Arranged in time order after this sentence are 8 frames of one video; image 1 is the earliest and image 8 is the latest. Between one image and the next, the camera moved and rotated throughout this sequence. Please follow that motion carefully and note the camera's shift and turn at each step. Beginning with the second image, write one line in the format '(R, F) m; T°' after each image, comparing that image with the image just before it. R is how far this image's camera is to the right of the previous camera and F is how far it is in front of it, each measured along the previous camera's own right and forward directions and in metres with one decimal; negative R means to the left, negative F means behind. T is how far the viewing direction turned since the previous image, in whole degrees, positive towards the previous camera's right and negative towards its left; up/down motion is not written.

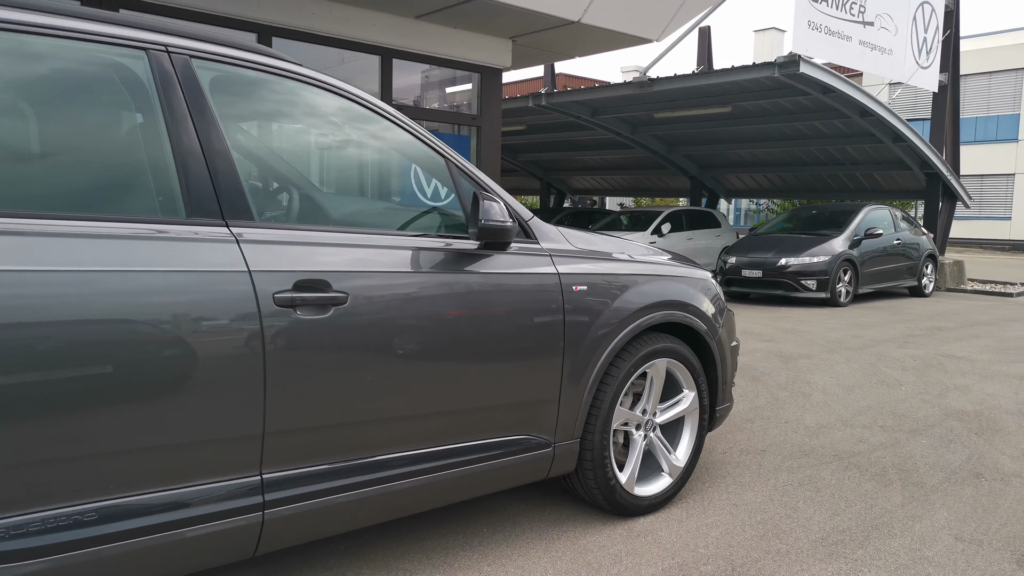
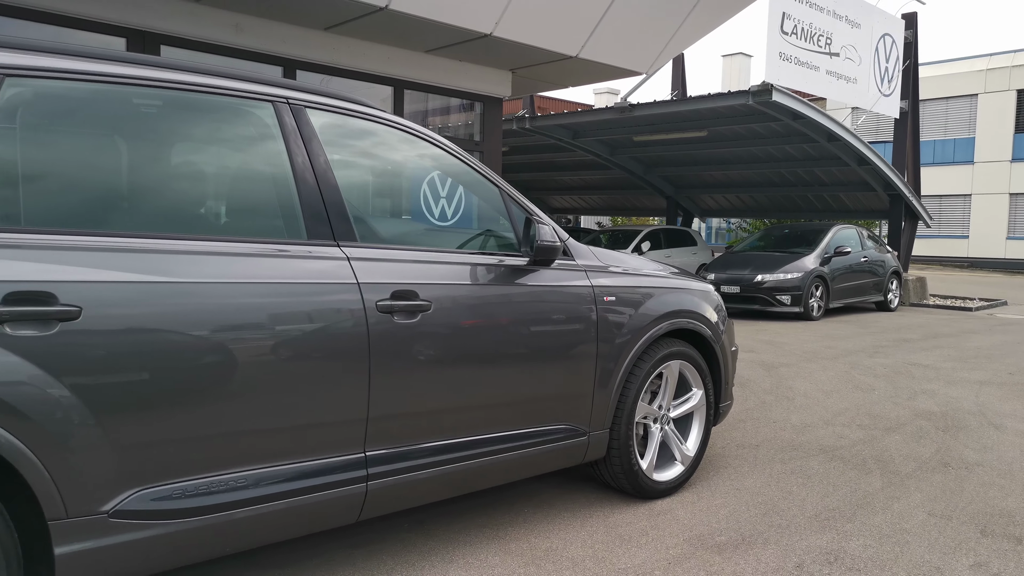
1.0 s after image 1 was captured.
(-0.3, -0.5) m; +2°
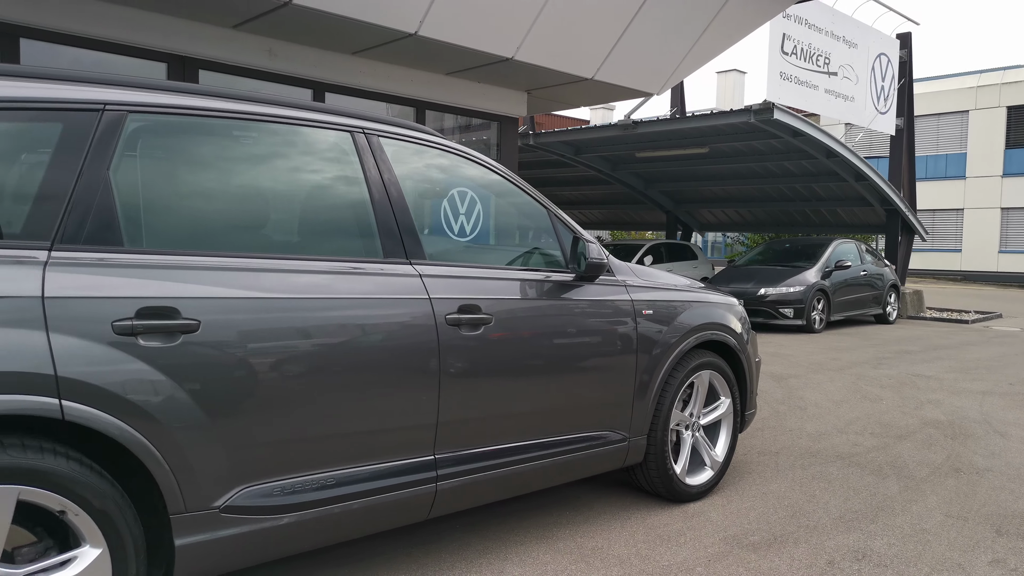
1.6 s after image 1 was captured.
(-0.2, -0.2) m; +1°
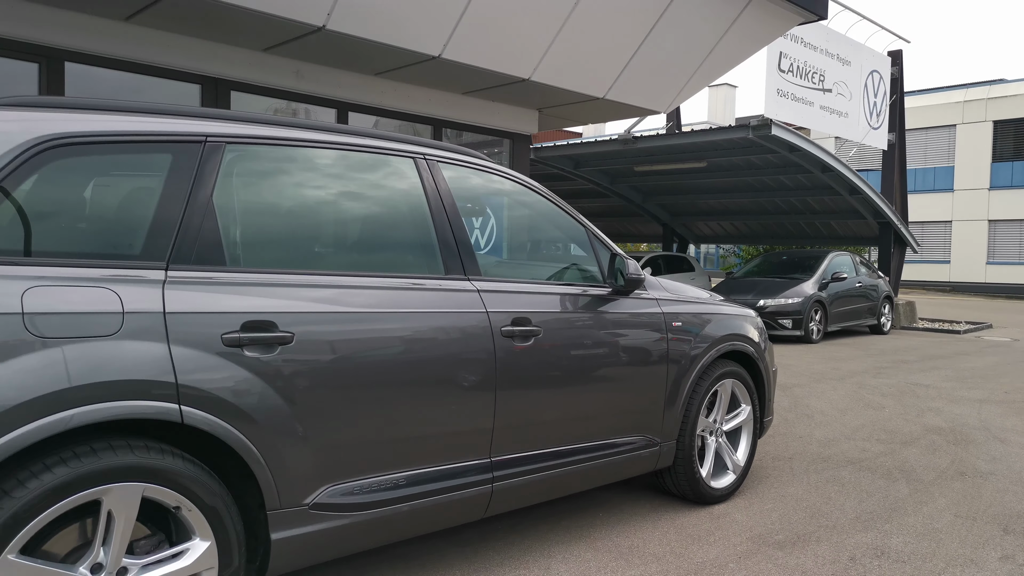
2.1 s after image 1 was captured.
(-0.2, -0.2) m; +1°
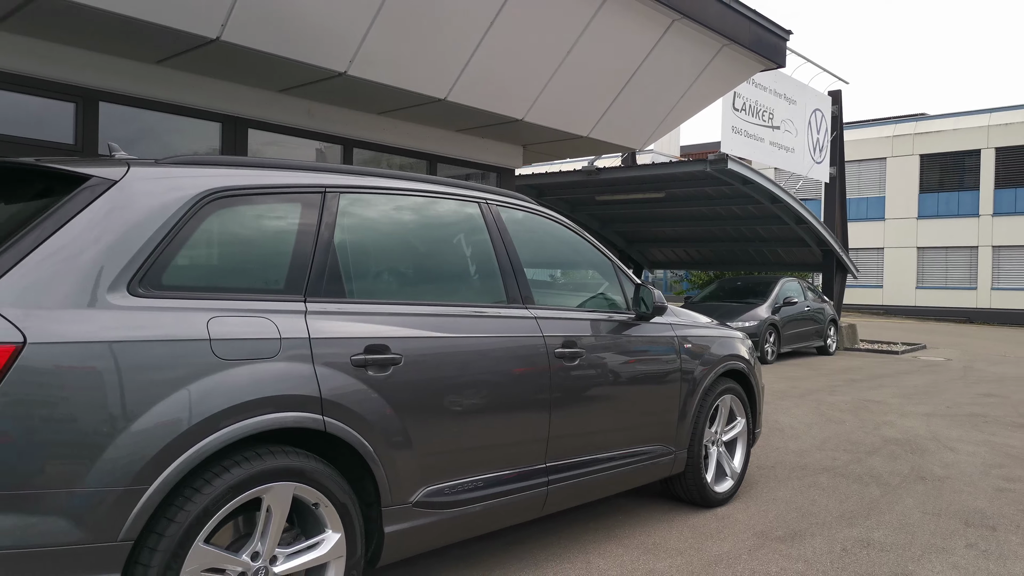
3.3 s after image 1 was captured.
(-0.5, -0.4) m; +4°
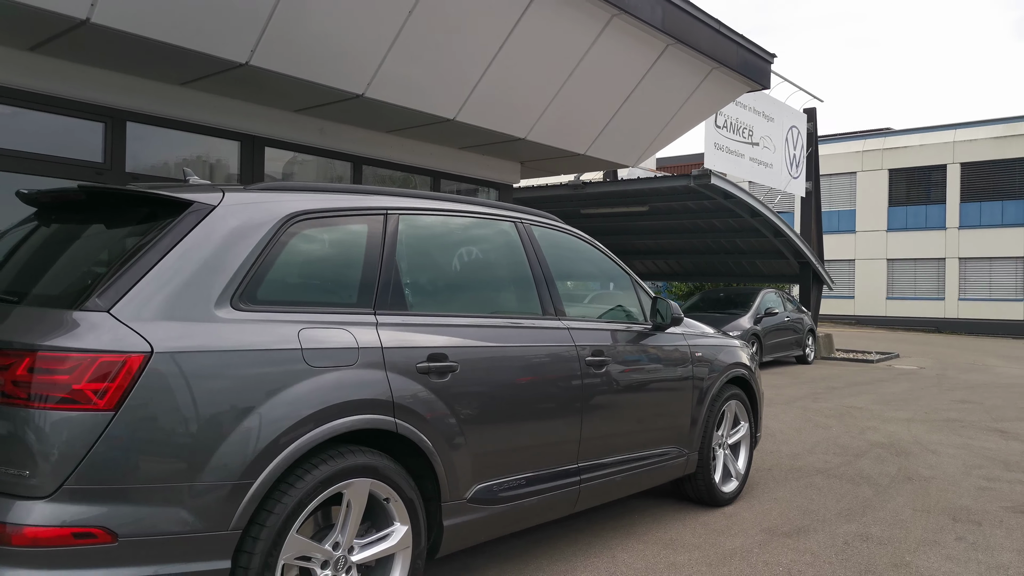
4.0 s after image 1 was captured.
(-0.3, -0.3) m; +2°
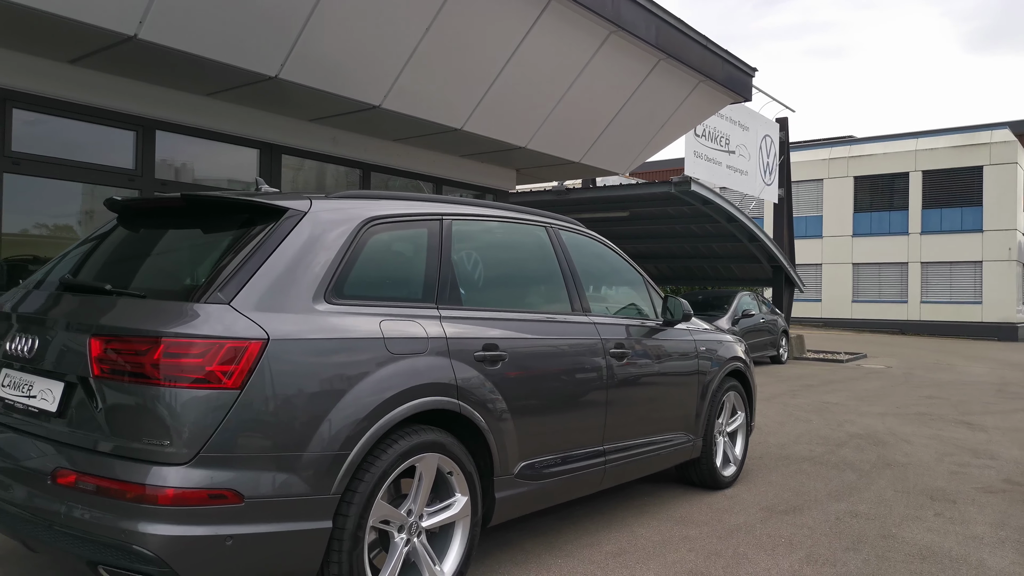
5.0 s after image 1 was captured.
(-0.3, -0.4) m; +2°
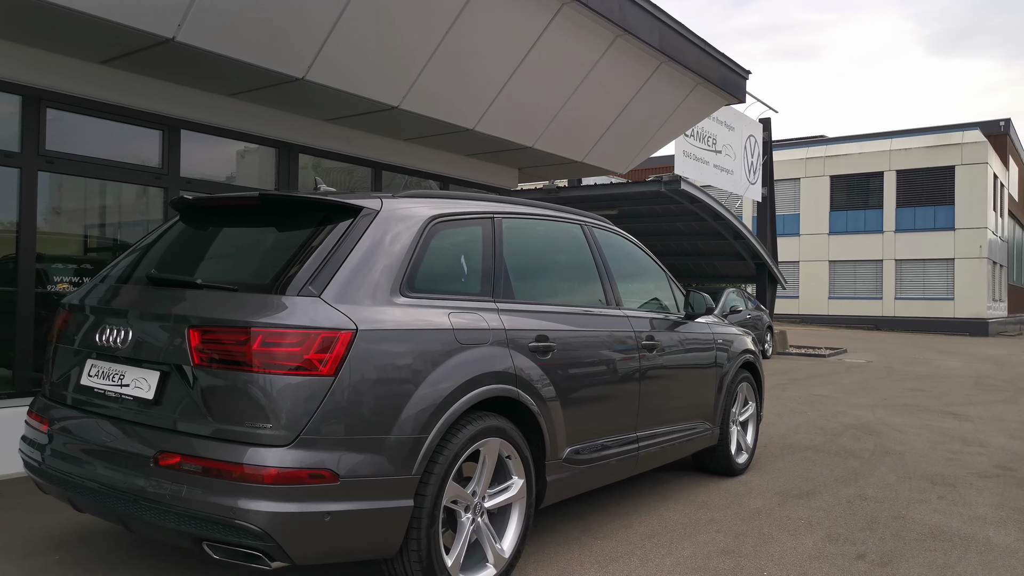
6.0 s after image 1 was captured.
(-0.3, -0.2) m; +2°
